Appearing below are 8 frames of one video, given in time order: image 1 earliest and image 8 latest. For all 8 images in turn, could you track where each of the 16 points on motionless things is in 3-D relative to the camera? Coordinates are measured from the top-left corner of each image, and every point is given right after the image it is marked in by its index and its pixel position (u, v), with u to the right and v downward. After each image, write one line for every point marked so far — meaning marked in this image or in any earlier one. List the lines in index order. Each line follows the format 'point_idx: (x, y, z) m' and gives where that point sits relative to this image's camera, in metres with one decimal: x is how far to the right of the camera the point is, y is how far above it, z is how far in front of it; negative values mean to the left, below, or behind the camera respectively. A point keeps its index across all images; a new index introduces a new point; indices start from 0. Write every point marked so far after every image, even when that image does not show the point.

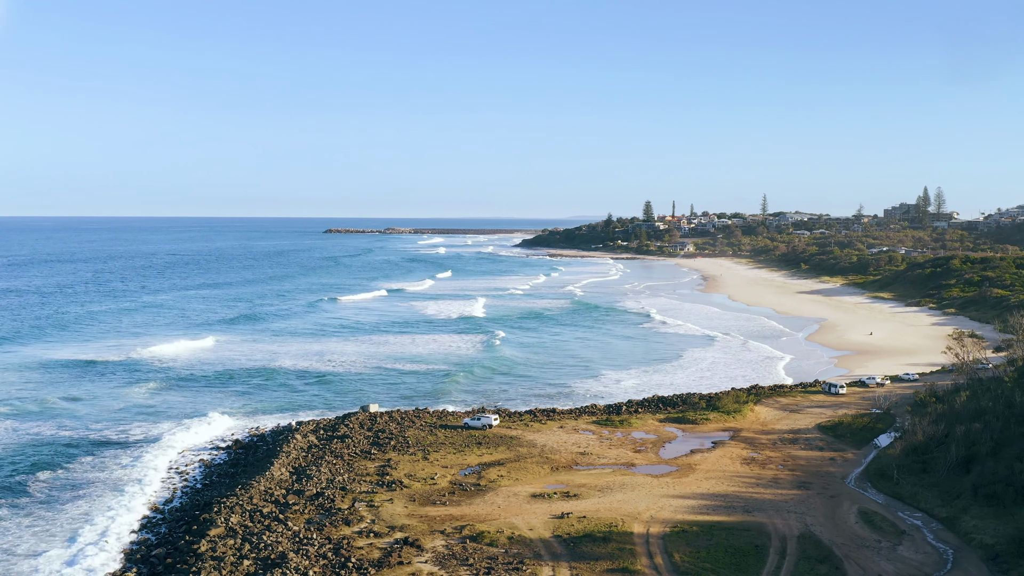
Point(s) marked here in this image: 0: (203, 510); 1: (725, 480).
0: (-7.2, -5.4, +16.7) m
1: (+5.7, -5.1, +18.6) m
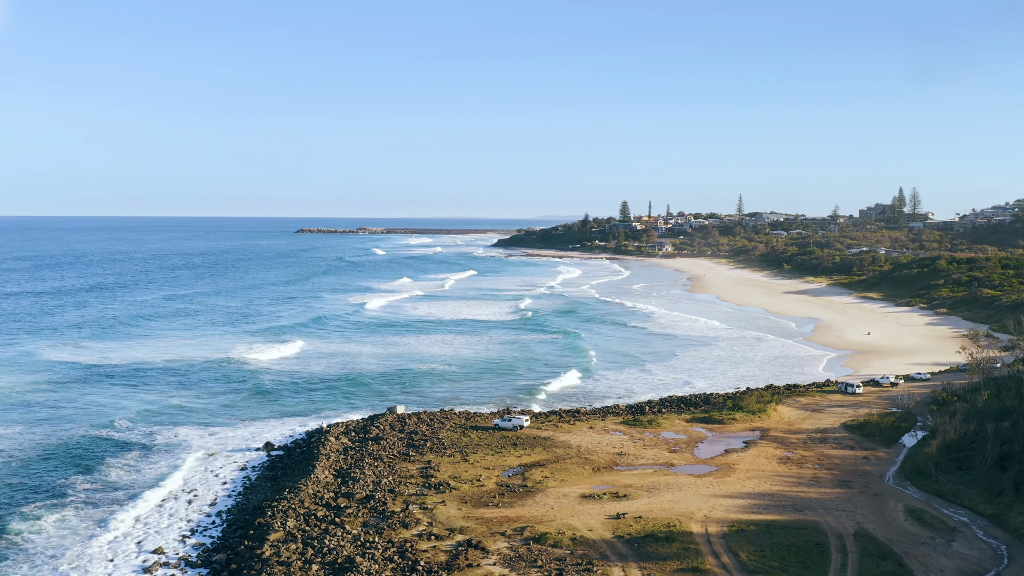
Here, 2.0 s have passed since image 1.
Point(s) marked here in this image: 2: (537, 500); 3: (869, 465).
0: (-6.0, -5.4, +16.5) m
1: (+6.9, -5.2, +18.8) m
2: (+0.6, -5.2, +17.1) m
3: (+10.2, -5.1, +20.0) m
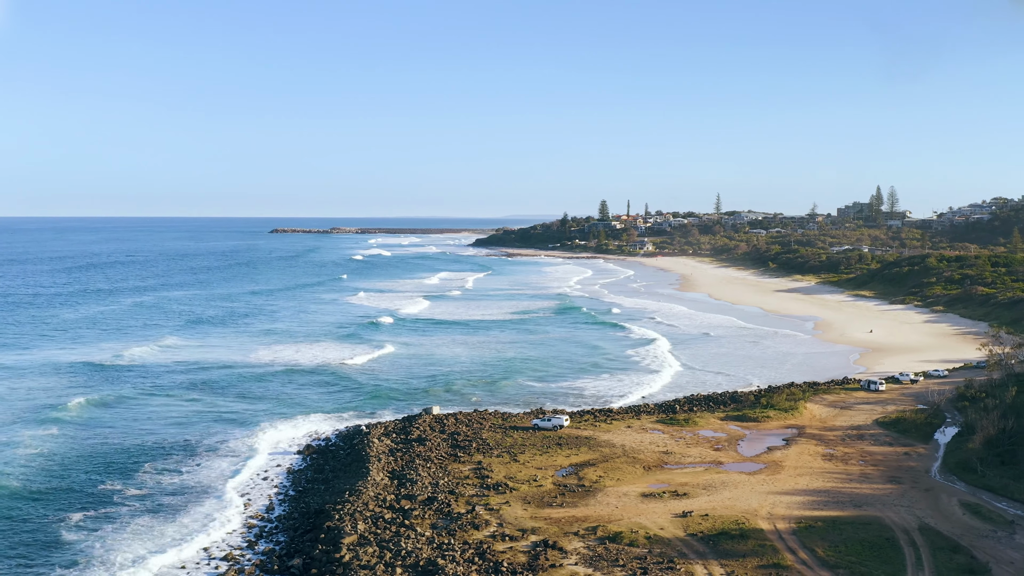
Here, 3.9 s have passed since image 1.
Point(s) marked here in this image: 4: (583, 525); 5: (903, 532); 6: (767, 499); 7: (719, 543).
0: (-4.4, -5.4, +16.4) m
1: (+8.4, -5.1, +19.1) m
2: (+2.2, -5.2, +17.2) m
3: (+11.7, -5.0, +20.4) m
4: (+1.6, -5.3, +15.6) m
5: (+8.7, -5.4, +15.5) m
6: (+6.4, -5.2, +17.4) m
7: (+4.4, -5.4, +14.7) m
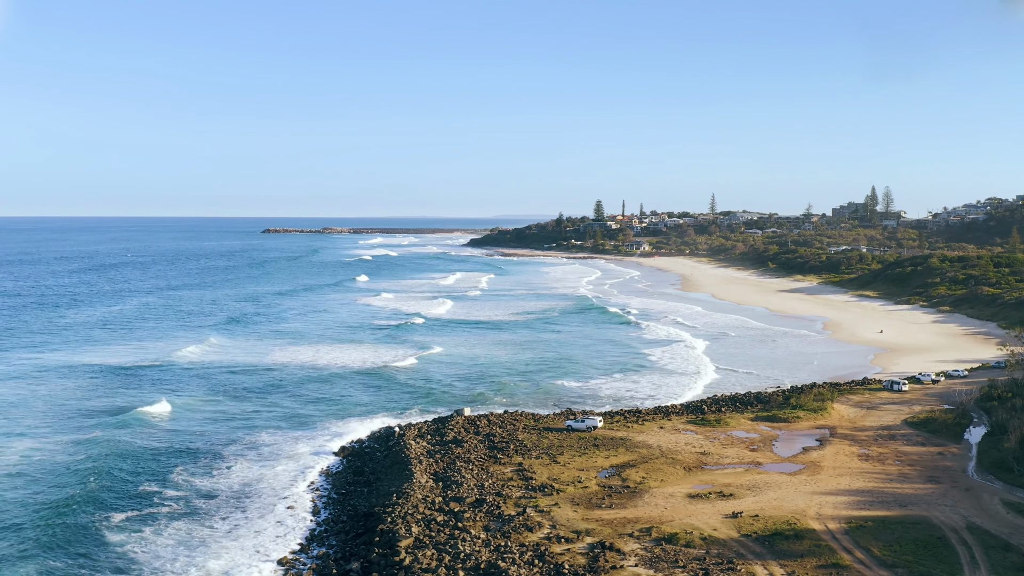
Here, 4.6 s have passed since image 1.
0: (-3.2, -5.5, +16.4) m
1: (+9.6, -5.2, +19.3) m
2: (+3.4, -5.3, +17.3) m
3: (+12.8, -5.1, +20.6) m
4: (+2.8, -5.4, +15.7) m
5: (+9.9, -5.4, +15.7) m
6: (+7.5, -5.3, +17.5) m
7: (+5.6, -5.4, +14.8) m
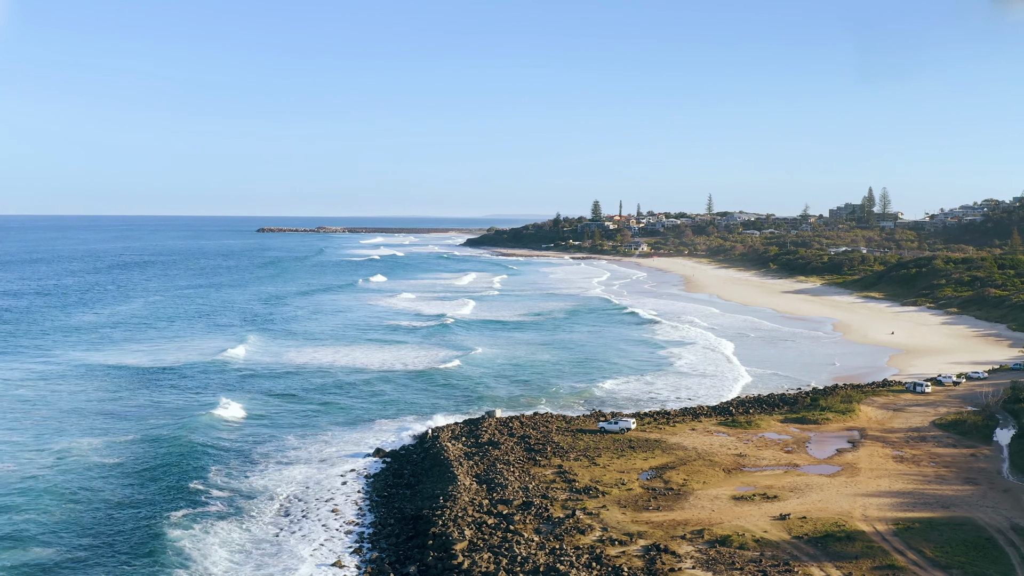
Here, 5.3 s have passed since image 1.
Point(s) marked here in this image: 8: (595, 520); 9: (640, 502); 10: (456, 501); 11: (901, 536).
0: (-2.0, -5.6, +16.5) m
1: (+10.7, -5.3, +19.5) m
2: (+4.5, -5.4, +17.4) m
3: (+14.0, -5.2, +20.8) m
4: (+4.0, -5.5, +15.9) m
5: (+11.1, -5.5, +15.9) m
6: (+8.7, -5.4, +17.7) m
7: (+6.8, -5.5, +15.0) m
8: (+1.9, -5.5, +16.4) m
9: (+3.2, -5.4, +17.4) m
10: (-1.4, -5.3, +17.4) m
11: (+8.6, -5.5, +15.4) m
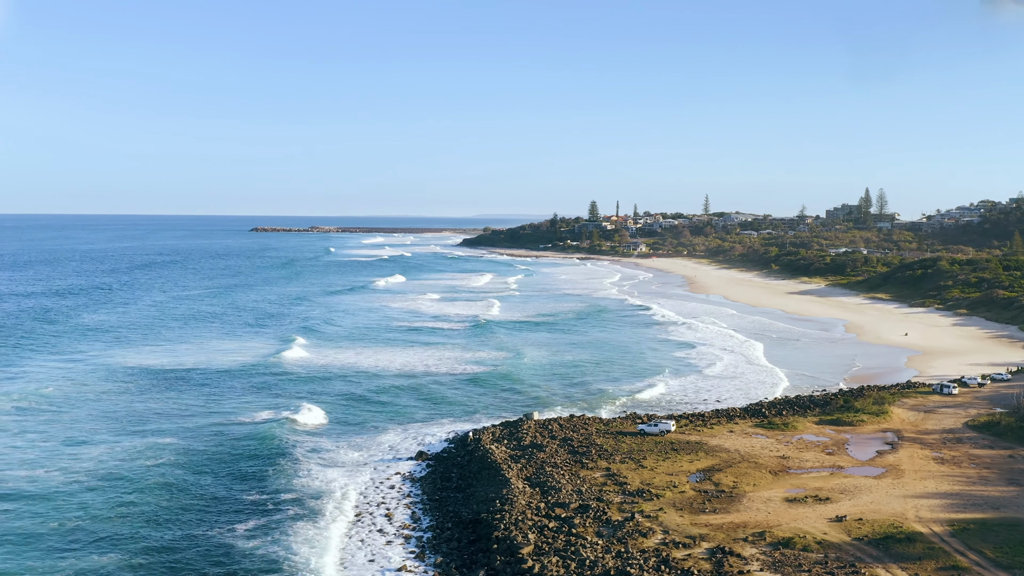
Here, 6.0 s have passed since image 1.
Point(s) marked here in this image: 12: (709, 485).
0: (-0.6, -5.7, +16.7) m
1: (+12.1, -5.4, +19.8) m
2: (+6.0, -5.5, +17.7) m
3: (+15.4, -5.3, +21.1) m
4: (+5.4, -5.6, +16.1) m
5: (+12.5, -5.7, +16.1) m
6: (+10.1, -5.5, +17.9) m
7: (+8.2, -5.6, +15.2) m
8: (+3.4, -5.6, +16.6) m
9: (+4.6, -5.5, +17.6) m
10: (0.0, -5.4, +17.5) m
11: (+10.0, -5.6, +15.6) m
12: (+5.3, -5.4, +19.0) m
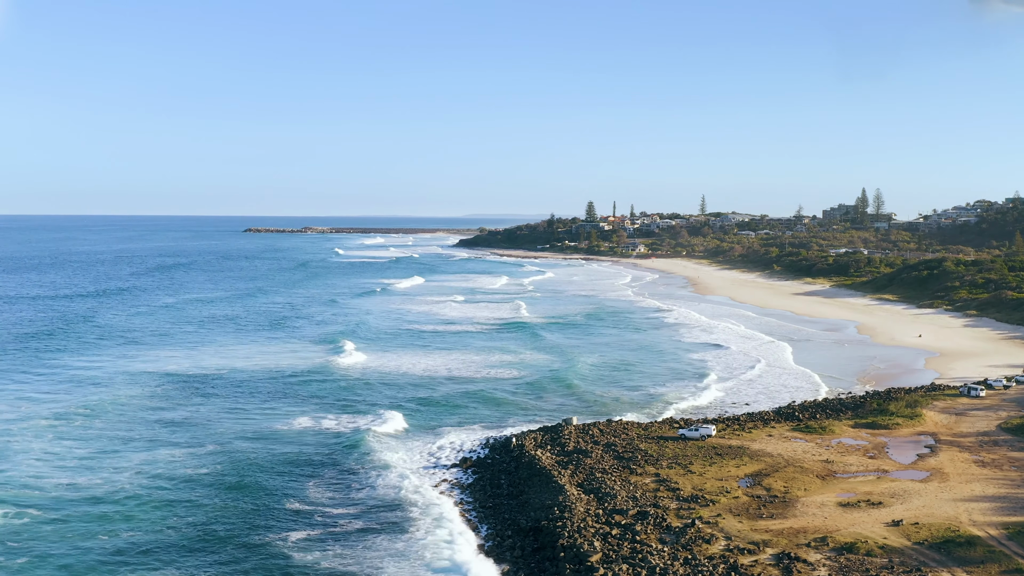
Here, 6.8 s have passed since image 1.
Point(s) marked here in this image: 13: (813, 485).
0: (+0.9, -5.9, +16.9) m
1: (+13.6, -5.6, +20.1) m
2: (+7.5, -5.7, +17.9) m
3: (+16.8, -5.5, +21.5) m
4: (+6.9, -5.8, +16.4) m
5: (+14.0, -5.8, +16.5) m
6: (+11.6, -5.7, +18.2) m
7: (+9.8, -5.8, +15.5) m
8: (+4.9, -5.8, +16.9) m
9: (+6.1, -5.7, +17.9) m
10: (+1.5, -5.6, +17.8) m
11: (+11.5, -5.8, +15.9) m
12: (+6.8, -5.6, +19.3) m
13: (+8.4, -5.5, +19.6) m
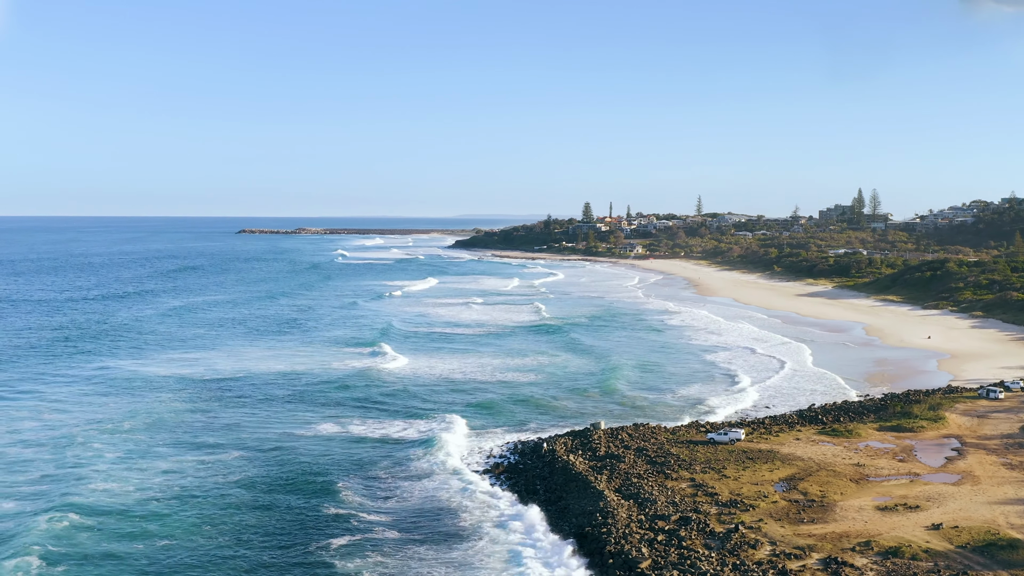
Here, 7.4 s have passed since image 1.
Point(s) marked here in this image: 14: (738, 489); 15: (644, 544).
0: (+2.0, -6.1, +17.1) m
1: (+14.7, -5.7, +20.4) m
2: (+8.6, -5.9, +18.1) m
3: (+17.9, -5.6, +21.8) m
4: (+8.1, -6.0, +16.6) m
5: (+15.1, -6.0, +16.7) m
6: (+12.7, -5.9, +18.5) m
7: (+10.9, -6.0, +15.8) m
8: (+6.0, -6.0, +17.1) m
9: (+7.2, -5.9, +18.1) m
10: (+2.7, -5.8, +17.9) m
11: (+12.6, -5.9, +16.2) m
12: (+7.9, -5.7, +19.5) m
13: (+9.5, -5.7, +19.8) m
14: (+6.4, -5.7, +19.8) m
15: (+3.1, -6.0, +16.7) m
